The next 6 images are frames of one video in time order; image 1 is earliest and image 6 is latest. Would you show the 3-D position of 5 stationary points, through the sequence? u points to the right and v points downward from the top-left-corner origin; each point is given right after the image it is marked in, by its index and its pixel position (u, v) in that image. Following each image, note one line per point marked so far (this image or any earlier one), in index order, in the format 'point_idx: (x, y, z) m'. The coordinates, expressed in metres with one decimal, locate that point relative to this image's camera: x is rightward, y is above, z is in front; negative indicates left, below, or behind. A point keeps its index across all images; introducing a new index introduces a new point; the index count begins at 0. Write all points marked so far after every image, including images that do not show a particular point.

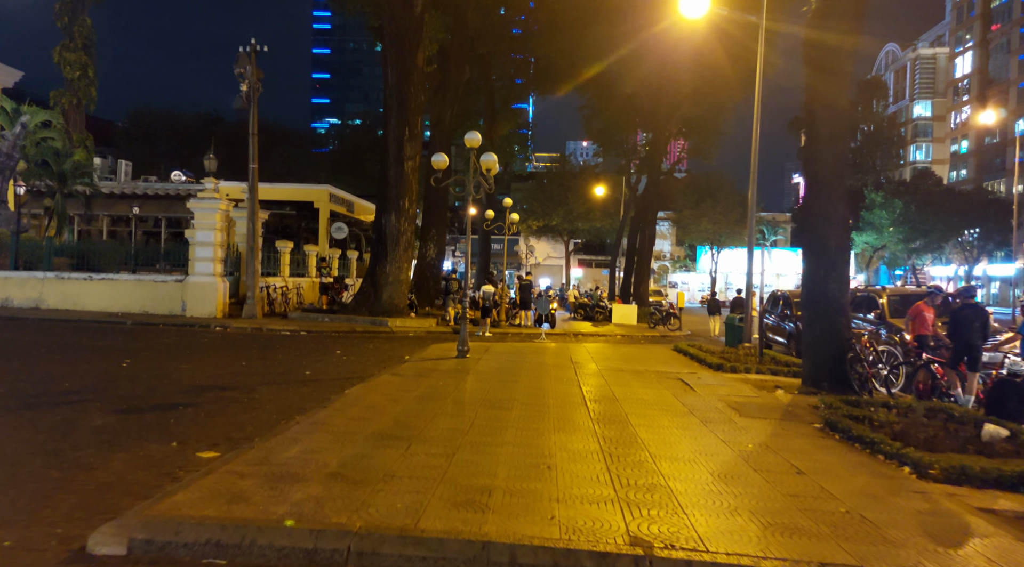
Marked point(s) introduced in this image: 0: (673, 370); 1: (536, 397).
0: (+3.2, -1.7, +14.3) m
1: (+0.3, -1.6, +10.0) m
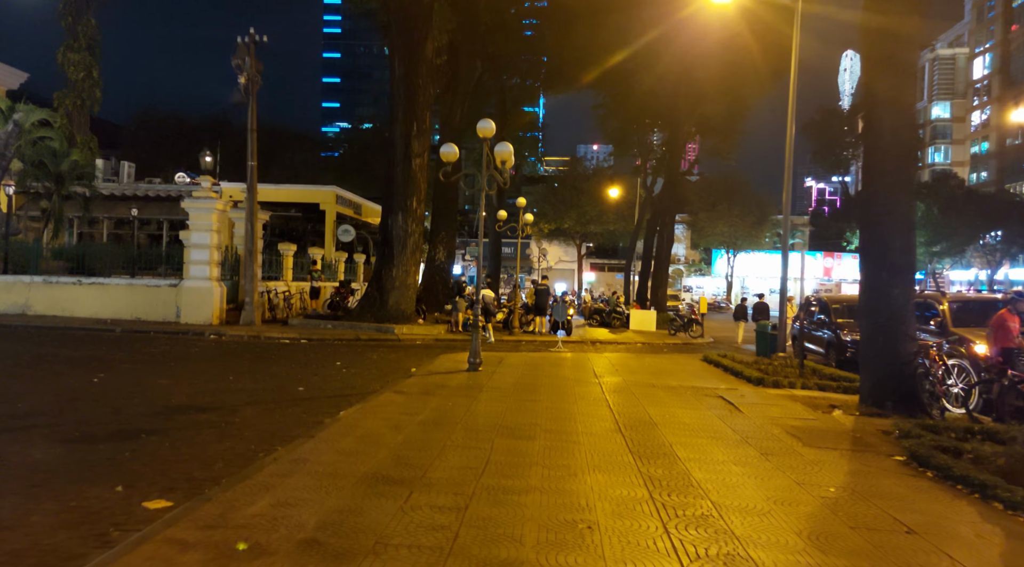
0: (+3.5, -1.8, +12.8) m
1: (+0.6, -1.7, +8.6) m
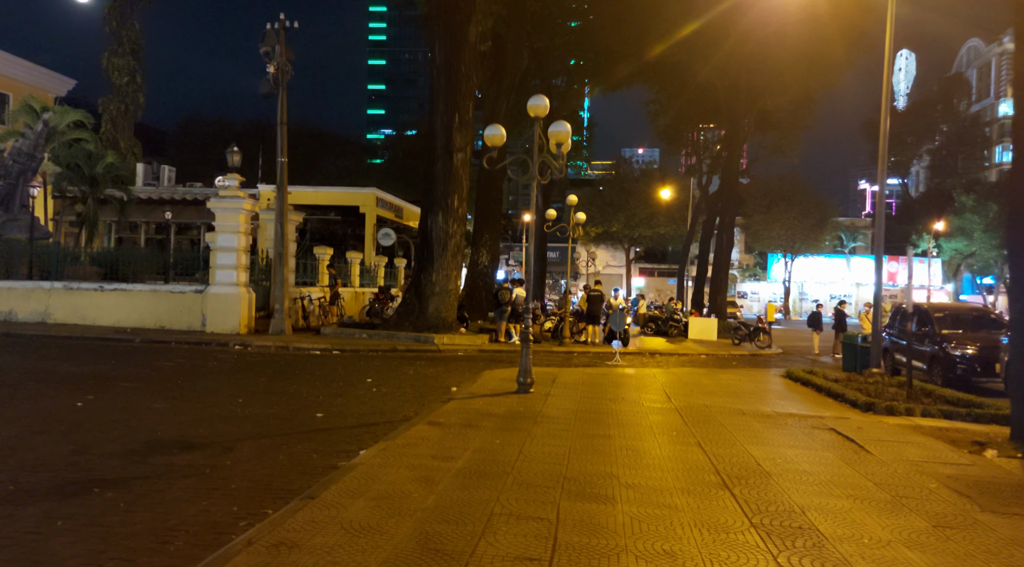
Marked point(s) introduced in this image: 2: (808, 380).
0: (+4.4, -1.9, +10.6) m
1: (+1.2, -1.7, +6.5) m
2: (+6.0, -1.9, +14.5) m
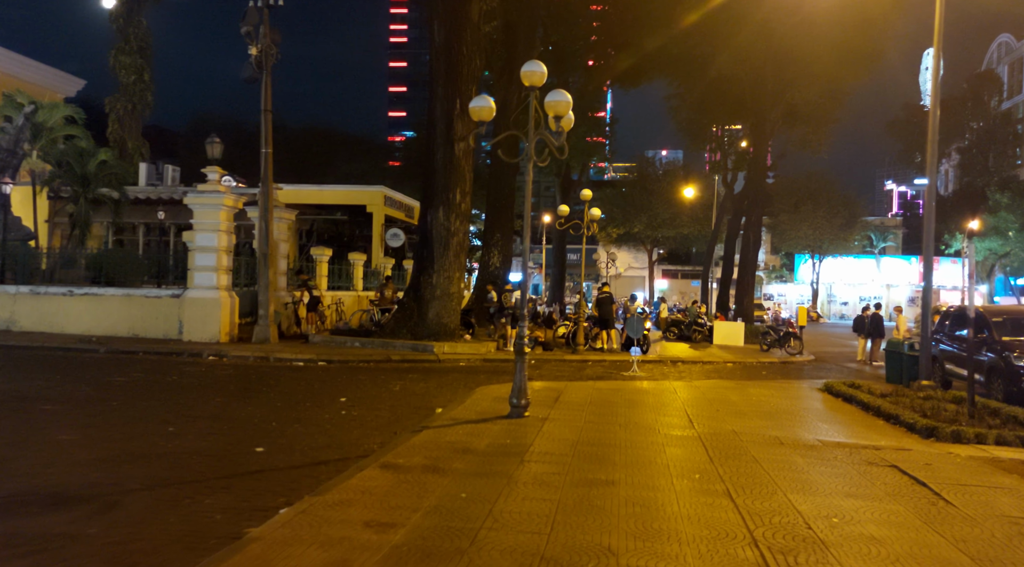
0: (+4.2, -1.9, +8.7) m
1: (+1.0, -1.7, +4.8) m
2: (+6.0, -2.0, +12.6) m
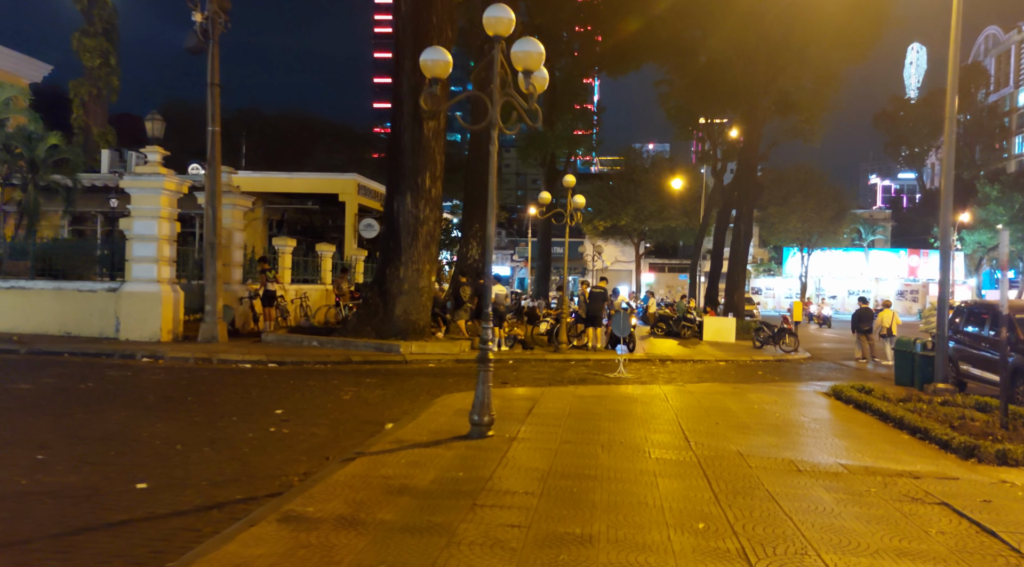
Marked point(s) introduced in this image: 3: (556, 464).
0: (+3.8, -1.8, +7.2) m
1: (+0.6, -1.7, +3.2) m
2: (+5.5, -1.9, +11.1) m
3: (+0.4, -1.6, +6.6) m
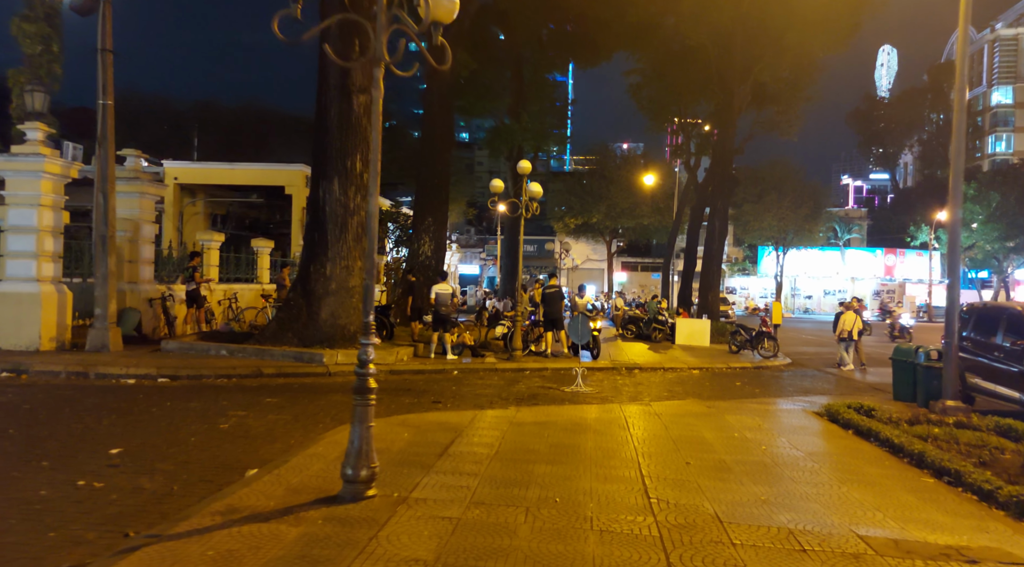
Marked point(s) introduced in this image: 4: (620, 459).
0: (+3.0, -1.8, +5.2) m
1: (-0.1, -1.7, +1.1) m
2: (+4.6, -1.8, +9.2) m
3: (-0.4, -1.6, +4.5) m
4: (+1.1, -1.8, +7.1) m
